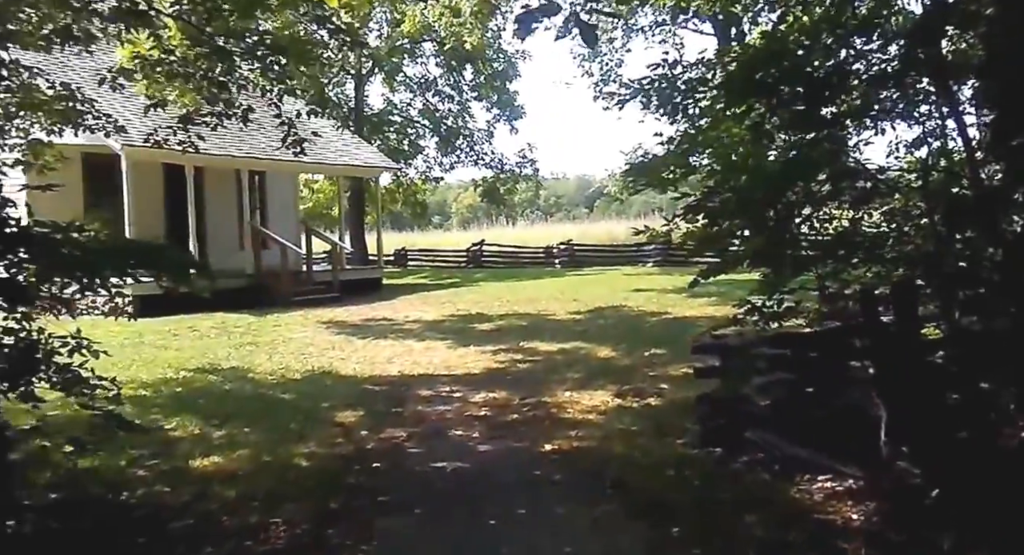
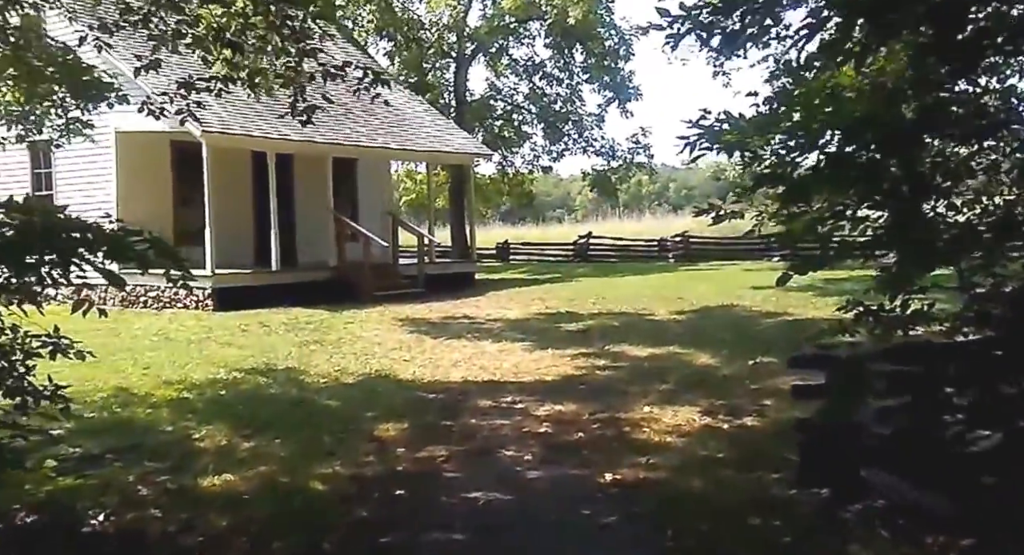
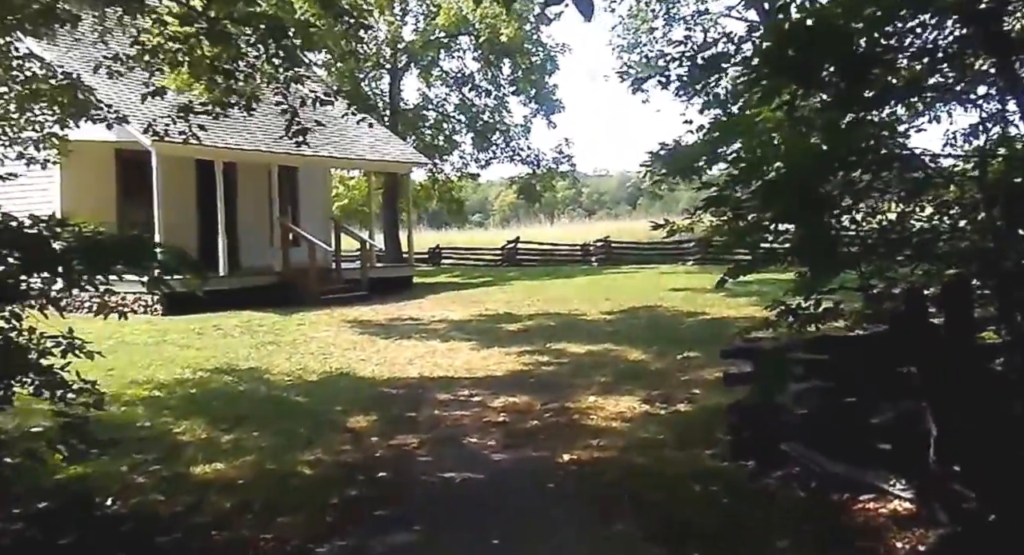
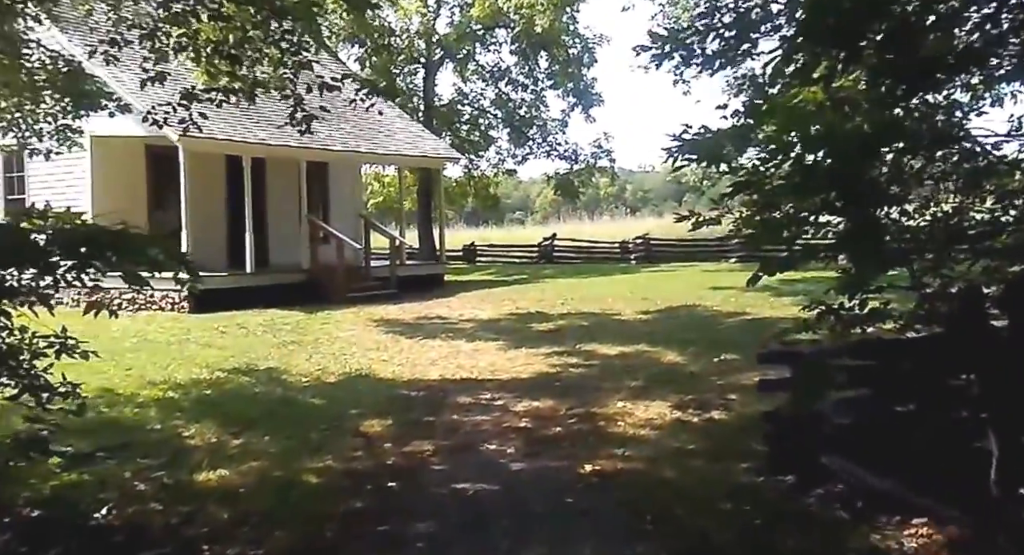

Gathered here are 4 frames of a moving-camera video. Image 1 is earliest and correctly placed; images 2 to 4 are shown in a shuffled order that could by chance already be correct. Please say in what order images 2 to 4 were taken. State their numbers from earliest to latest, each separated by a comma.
3, 4, 2
